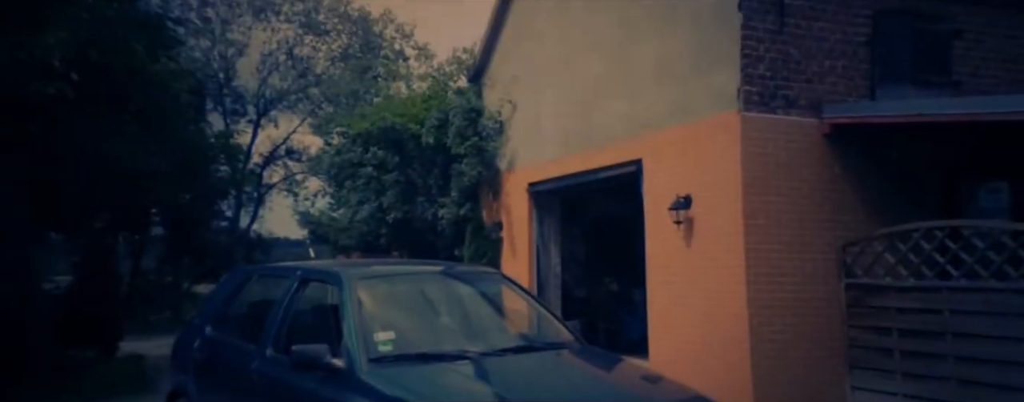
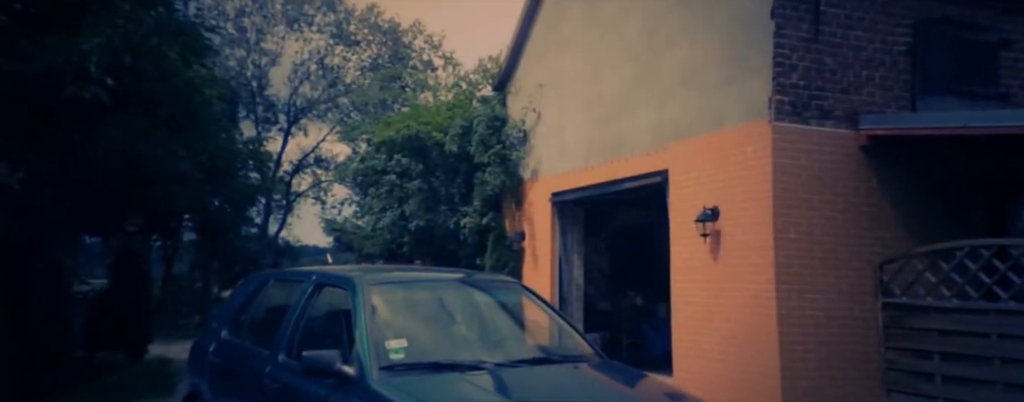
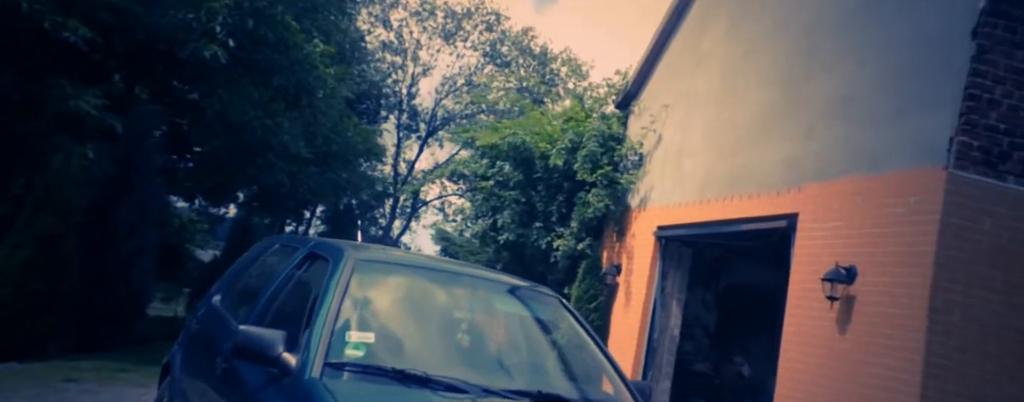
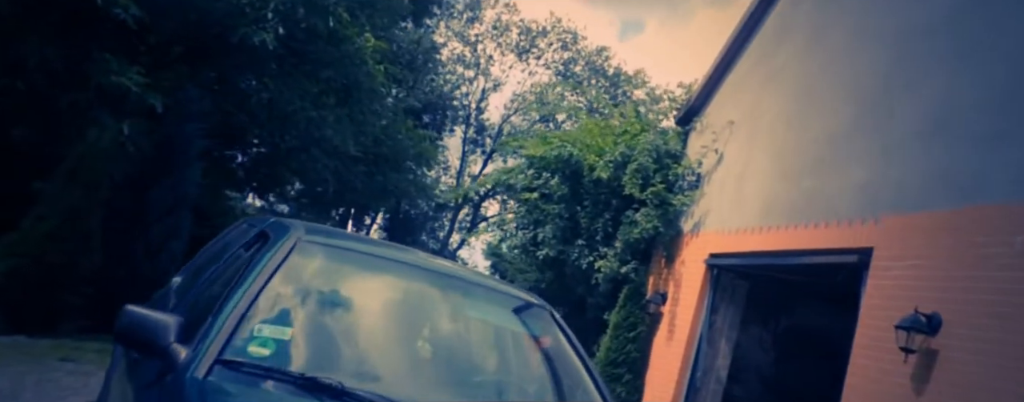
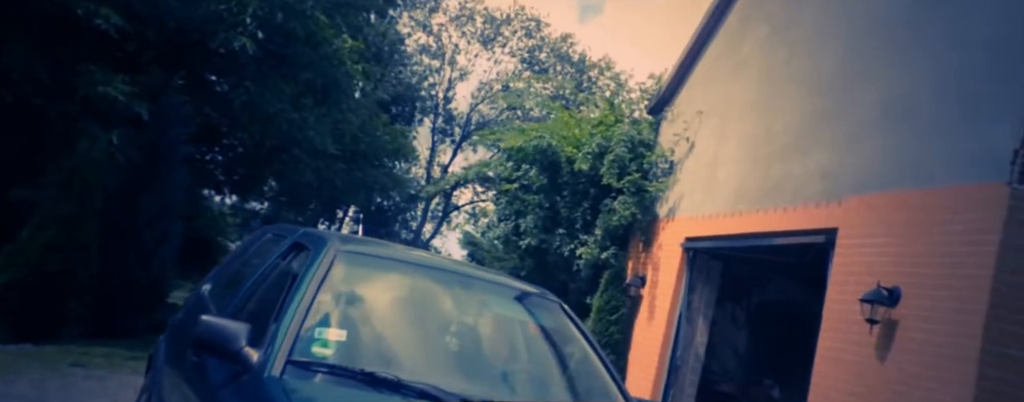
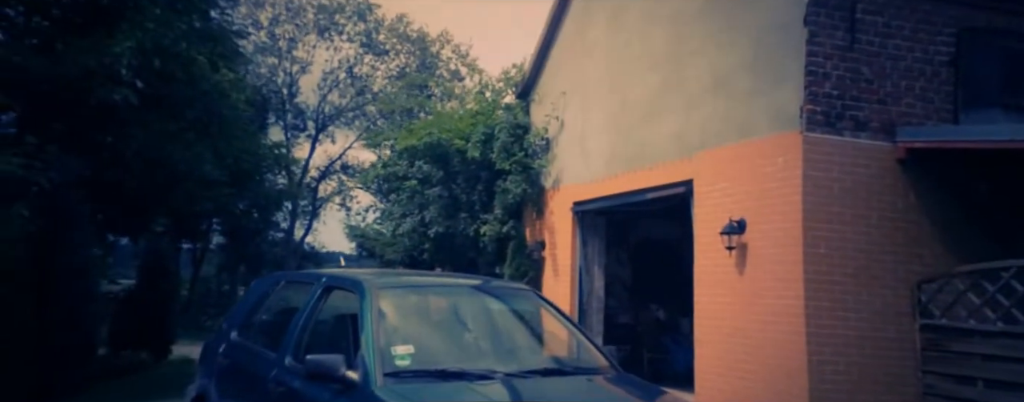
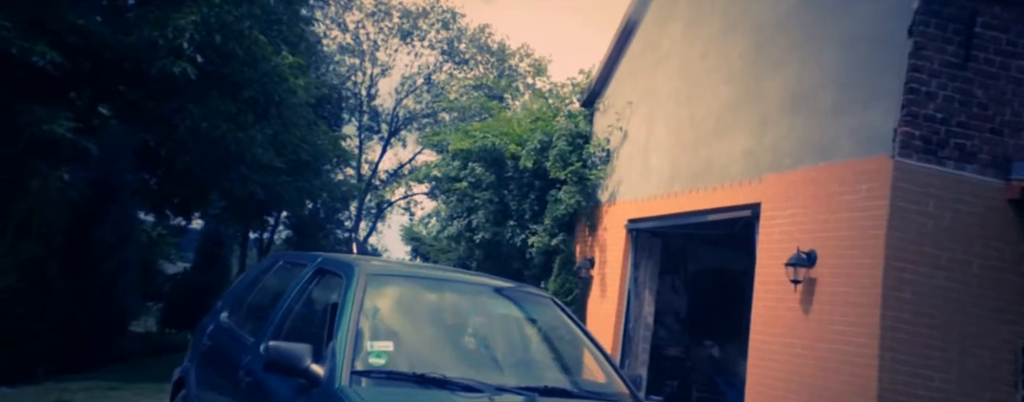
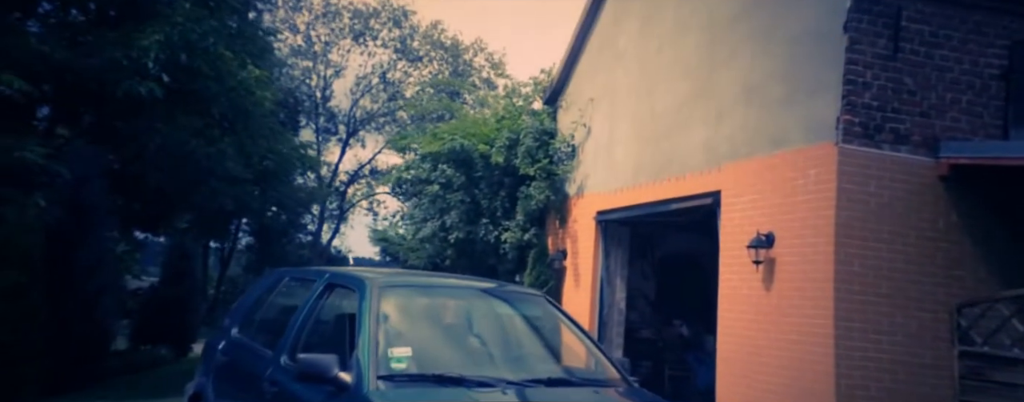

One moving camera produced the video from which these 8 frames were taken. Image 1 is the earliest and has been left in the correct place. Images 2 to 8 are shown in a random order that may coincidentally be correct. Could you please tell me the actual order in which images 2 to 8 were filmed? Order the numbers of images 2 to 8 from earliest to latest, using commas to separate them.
2, 6, 8, 7, 3, 5, 4
